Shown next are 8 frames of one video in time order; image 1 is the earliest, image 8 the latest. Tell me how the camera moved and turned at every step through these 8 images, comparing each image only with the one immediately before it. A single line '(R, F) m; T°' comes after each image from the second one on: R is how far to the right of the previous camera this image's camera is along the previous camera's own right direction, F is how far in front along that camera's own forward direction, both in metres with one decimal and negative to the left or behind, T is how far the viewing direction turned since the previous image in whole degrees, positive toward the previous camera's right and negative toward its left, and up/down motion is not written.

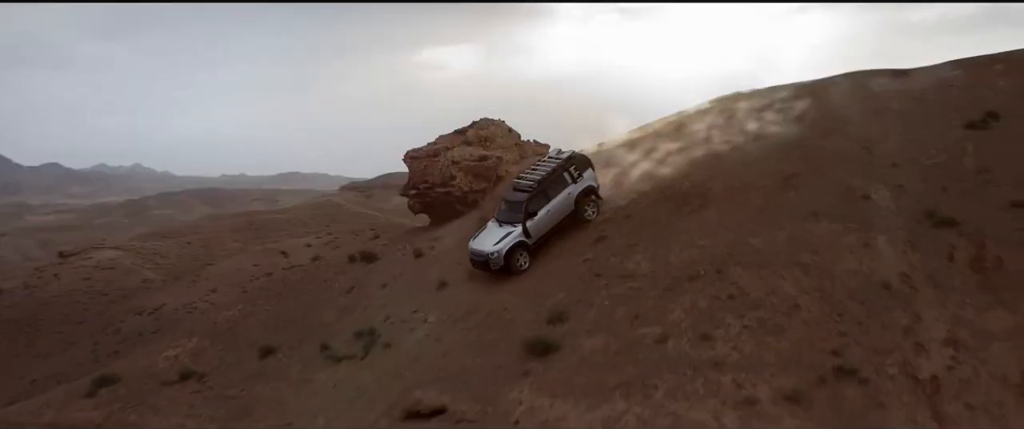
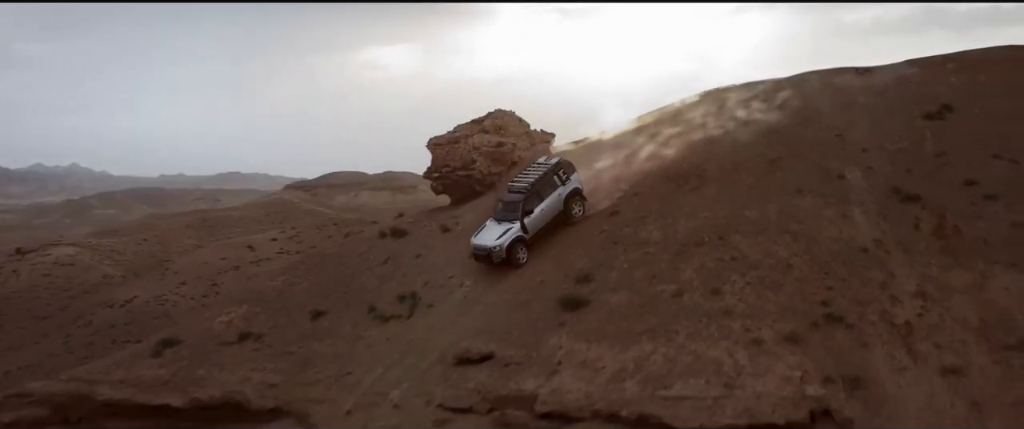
(-0.6, -1.2) m; +3°
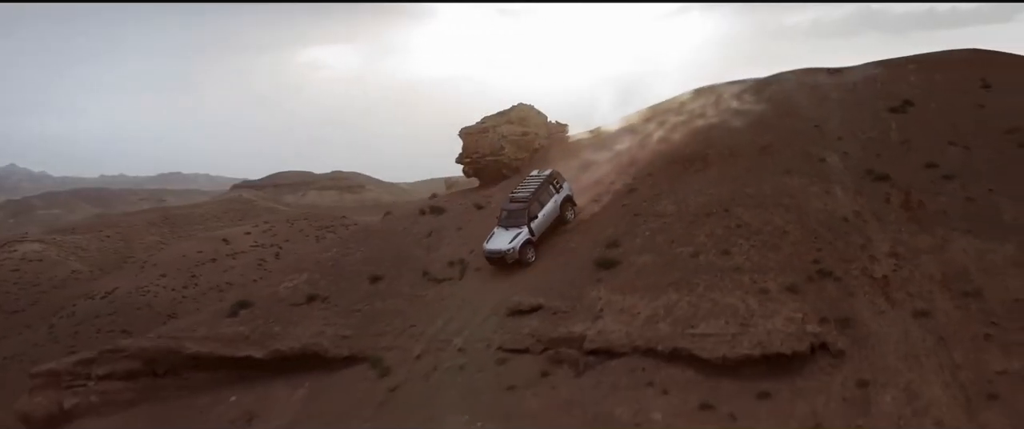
(-0.7, -1.6) m; +2°
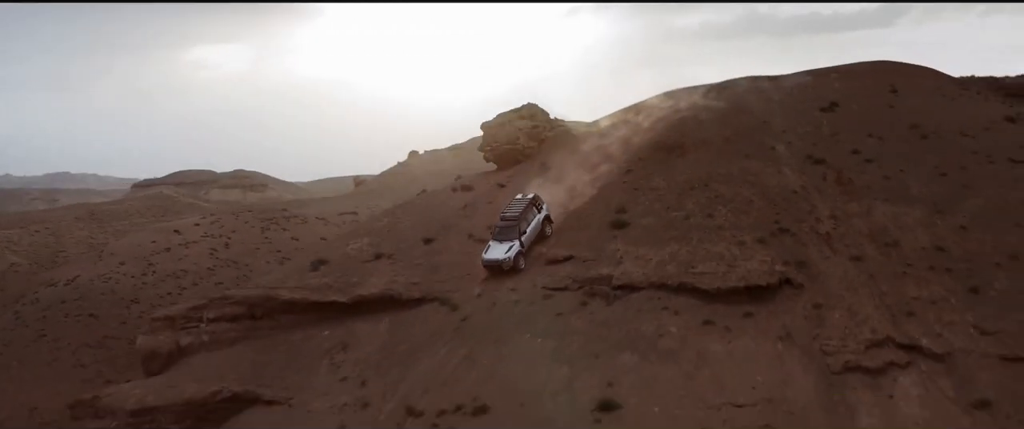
(-1.4, -3.1) m; +5°
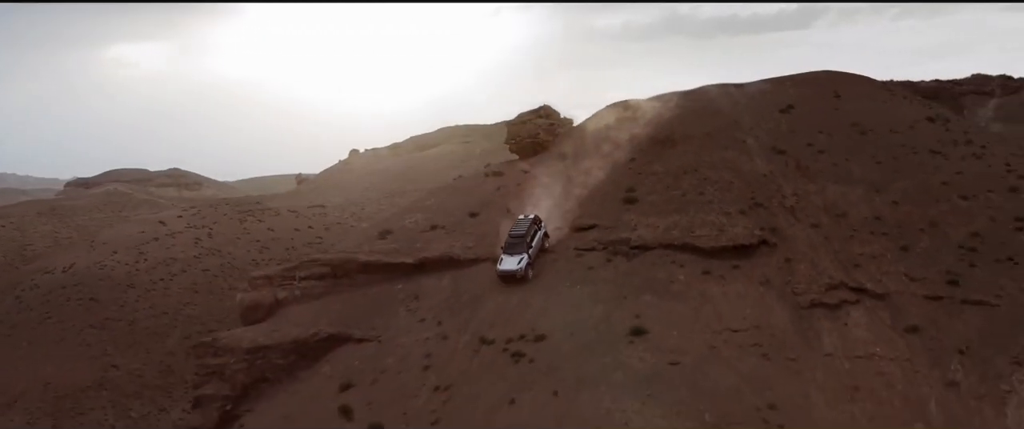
(-1.4, -3.6) m; +3°
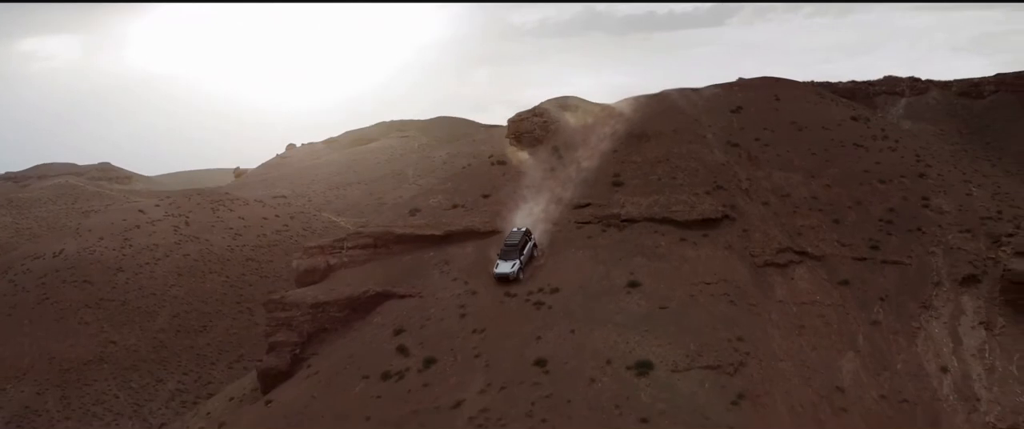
(-1.4, -3.9) m; +3°
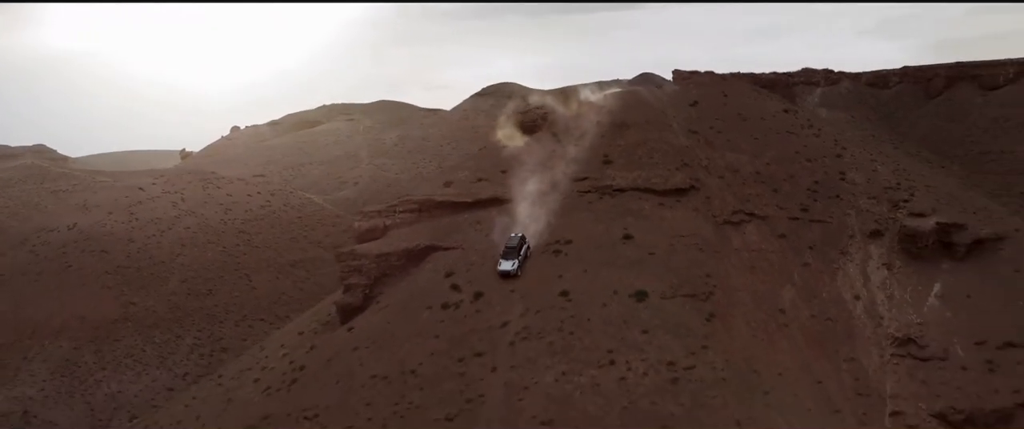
(-2.0, -6.0) m; +4°
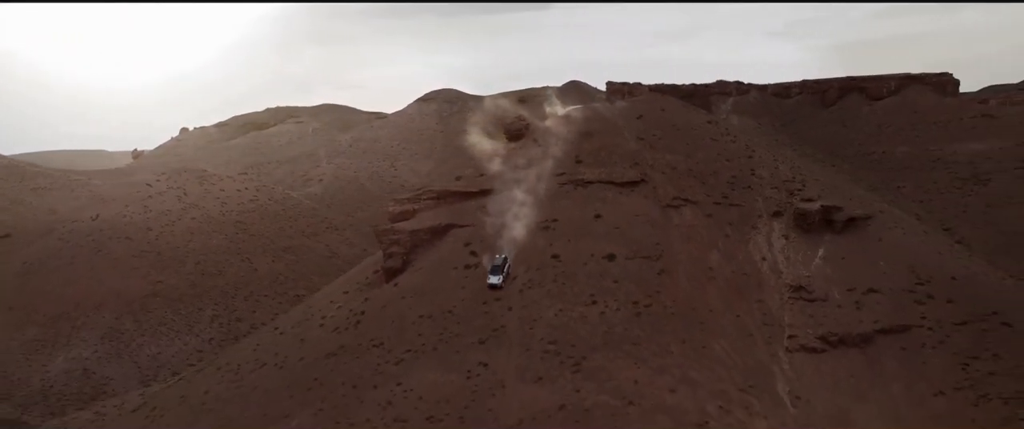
(-2.2, -8.9) m; +4°
